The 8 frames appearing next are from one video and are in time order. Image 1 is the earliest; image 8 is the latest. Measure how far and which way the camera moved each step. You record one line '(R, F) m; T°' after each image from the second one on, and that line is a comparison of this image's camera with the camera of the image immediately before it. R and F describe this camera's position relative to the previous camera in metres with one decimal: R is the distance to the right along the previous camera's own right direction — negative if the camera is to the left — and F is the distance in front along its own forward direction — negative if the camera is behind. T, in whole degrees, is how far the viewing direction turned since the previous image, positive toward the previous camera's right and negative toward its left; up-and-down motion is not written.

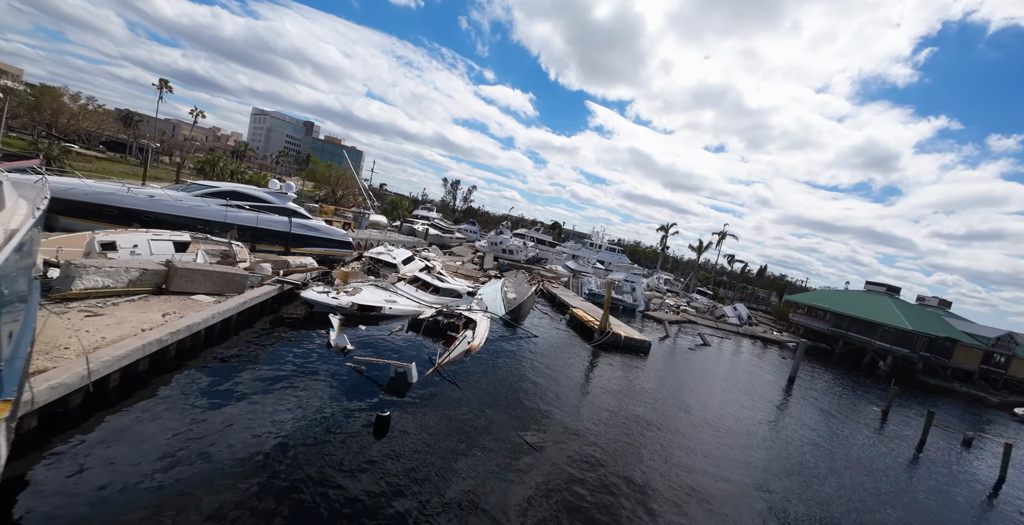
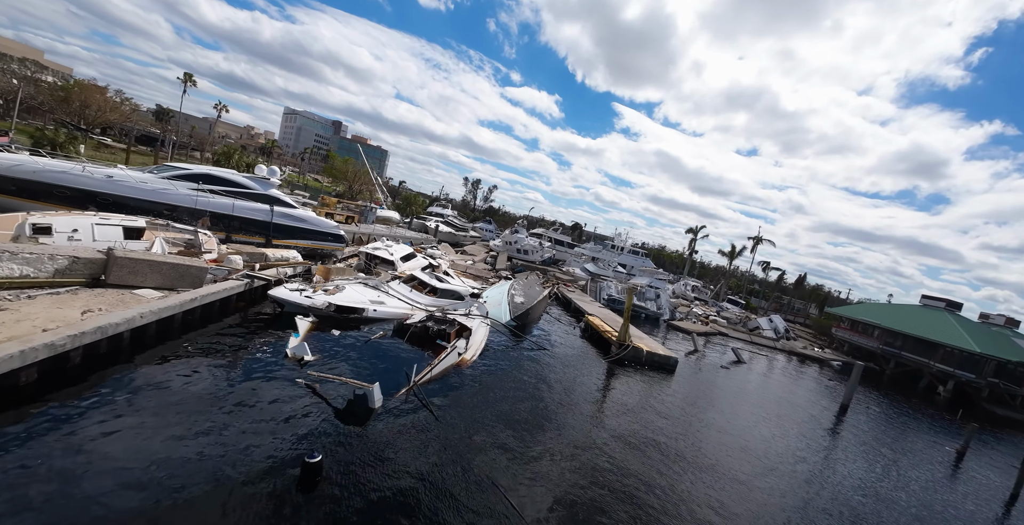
(+0.6, +2.0) m; -3°
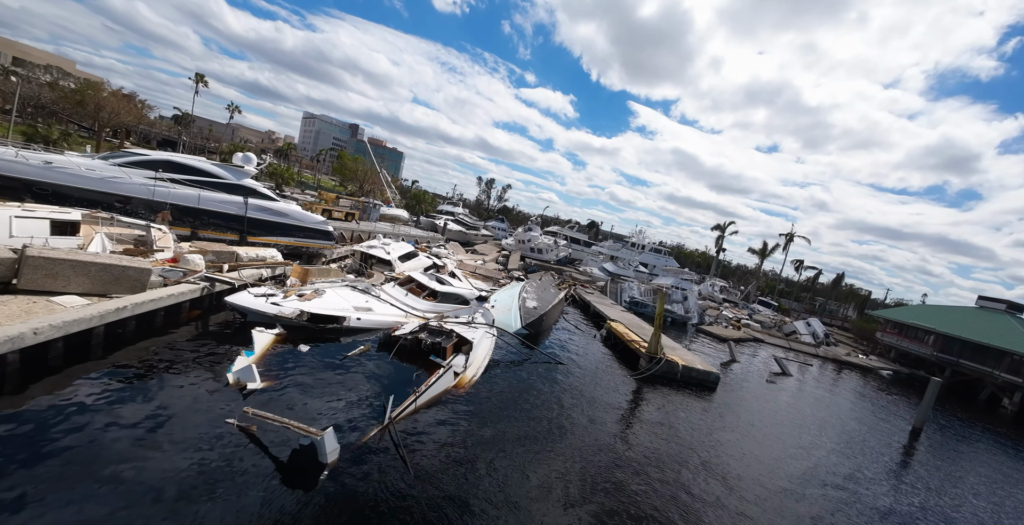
(+0.1, +2.0) m; -2°
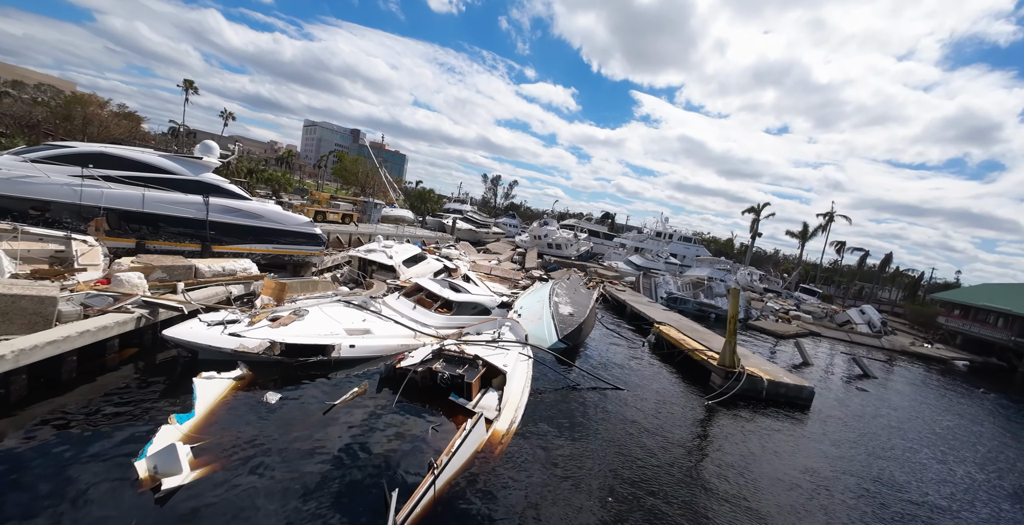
(-0.6, +2.5) m; -2°
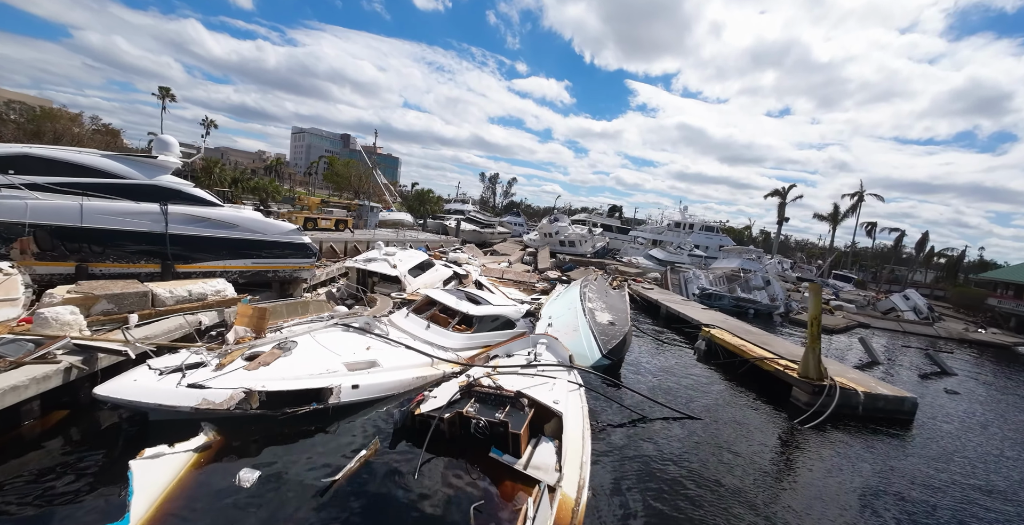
(-0.6, +1.8) m; -1°
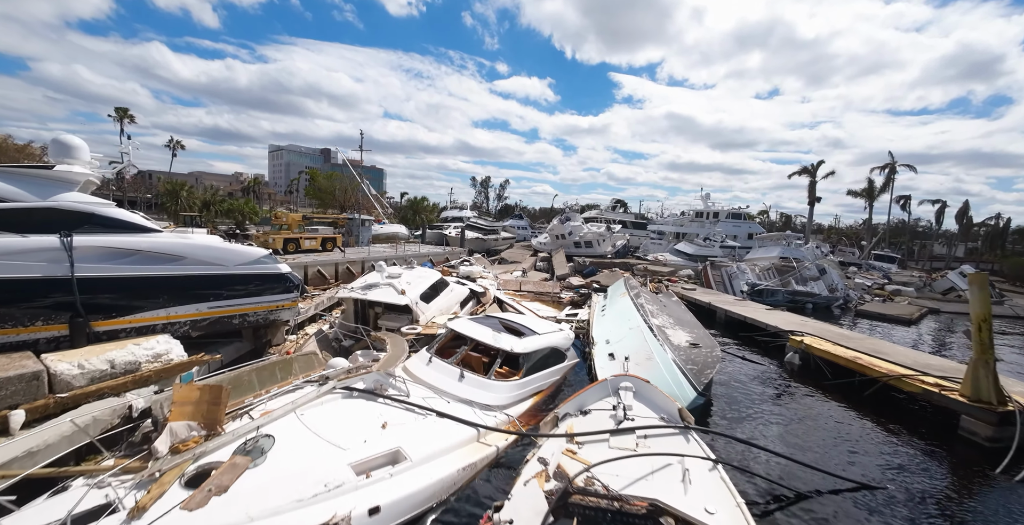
(-1.0, +2.3) m; 0°
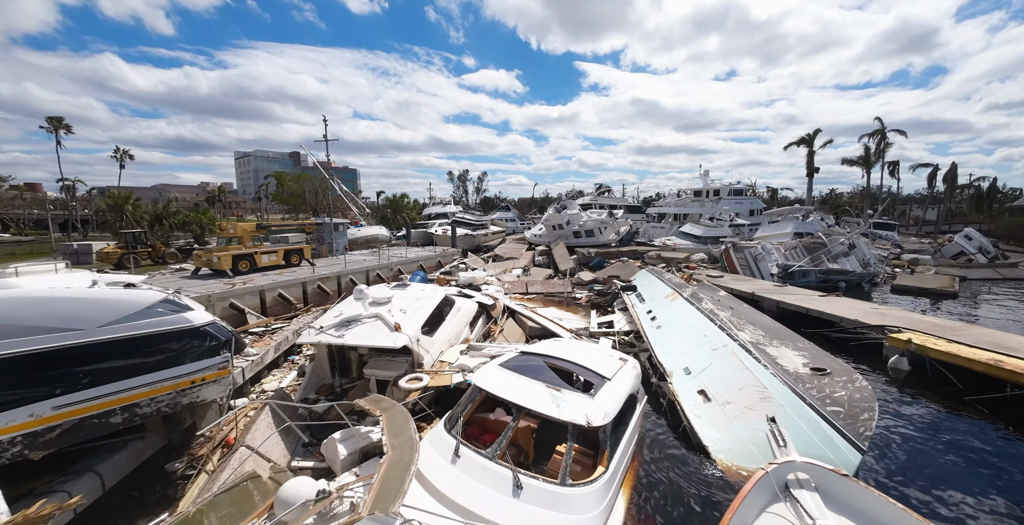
(-0.9, +2.5) m; +3°
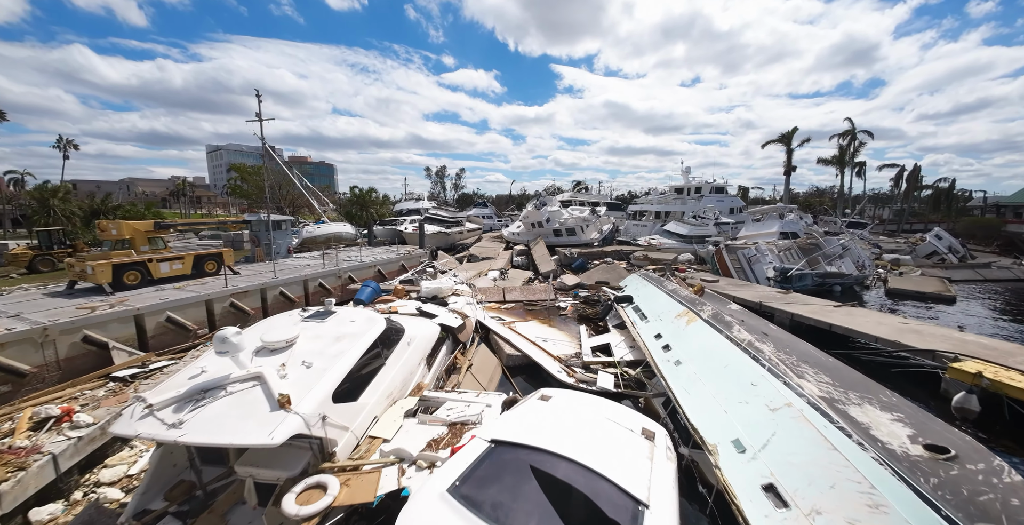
(+0.1, +2.1) m; +4°
